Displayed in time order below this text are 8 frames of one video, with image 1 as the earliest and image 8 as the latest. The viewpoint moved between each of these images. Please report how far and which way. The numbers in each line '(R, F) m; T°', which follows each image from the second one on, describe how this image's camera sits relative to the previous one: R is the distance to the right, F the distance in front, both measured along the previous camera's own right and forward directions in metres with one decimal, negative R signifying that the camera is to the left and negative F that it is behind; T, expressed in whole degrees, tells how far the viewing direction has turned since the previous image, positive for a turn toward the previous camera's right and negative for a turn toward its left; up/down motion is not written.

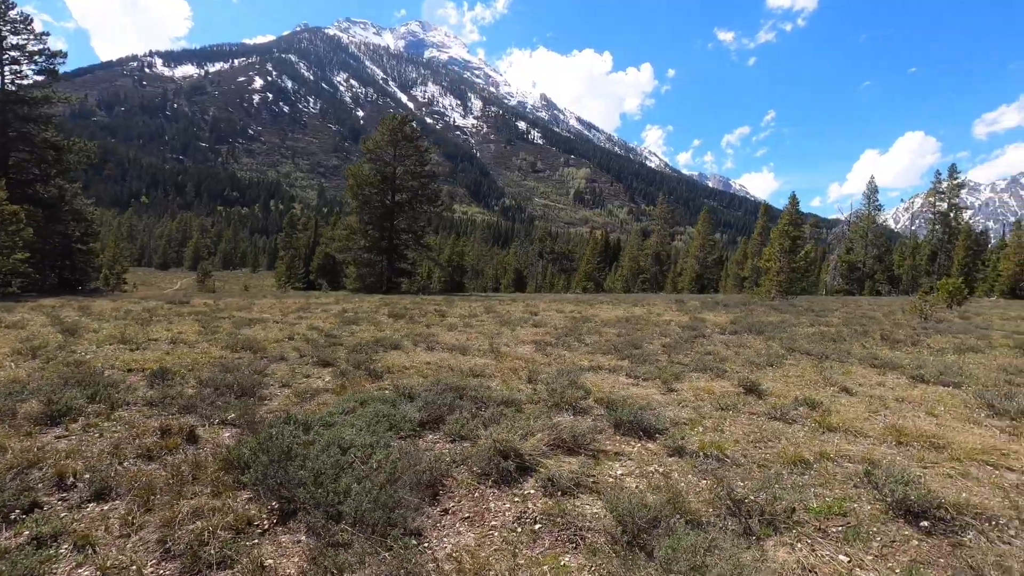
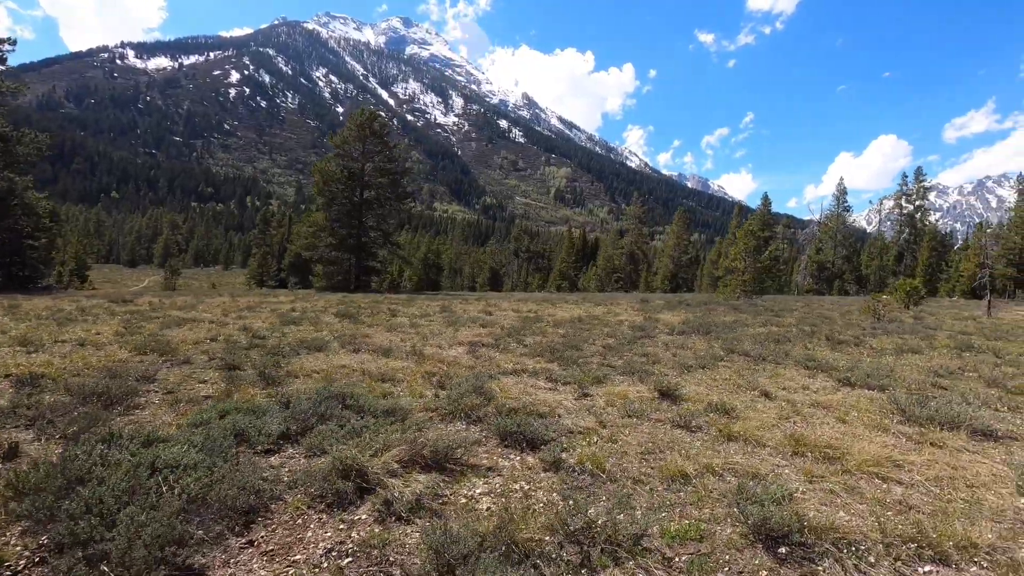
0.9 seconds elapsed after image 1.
(+1.2, +0.5) m; +2°
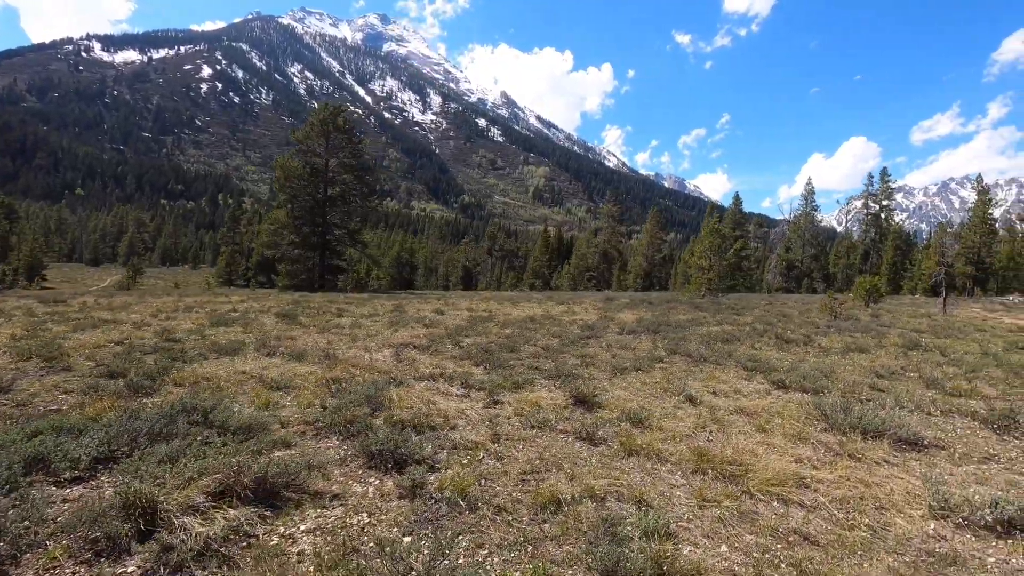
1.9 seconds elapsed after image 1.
(+1.2, +0.7) m; +2°
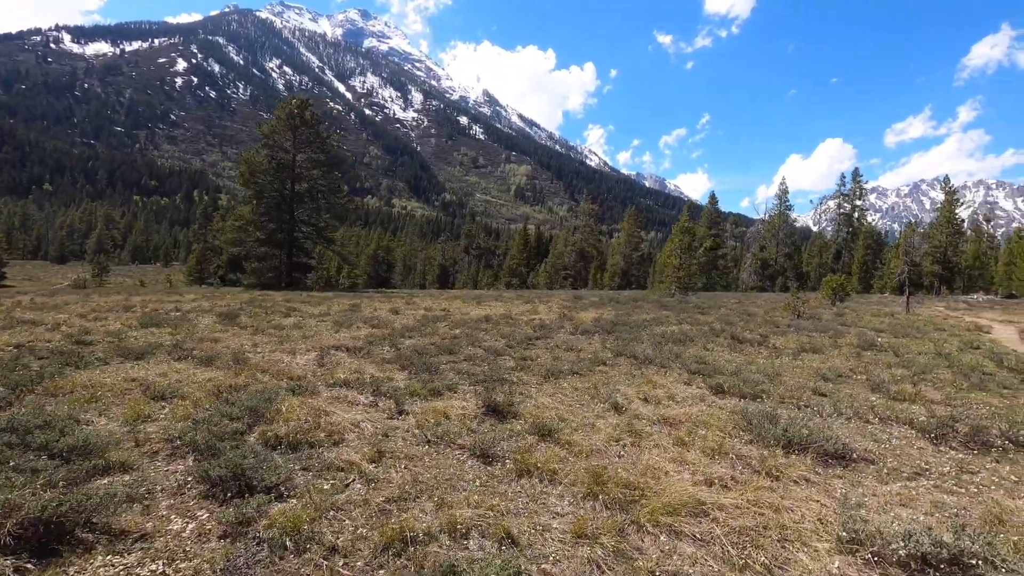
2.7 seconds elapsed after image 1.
(+1.0, +0.7) m; +2°
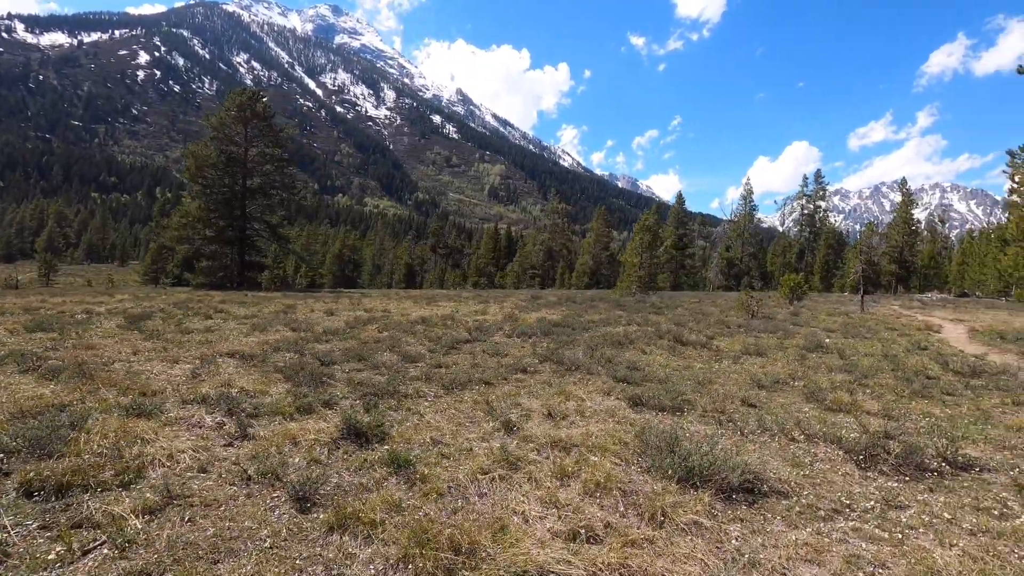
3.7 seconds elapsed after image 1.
(+1.2, +1.1) m; +3°
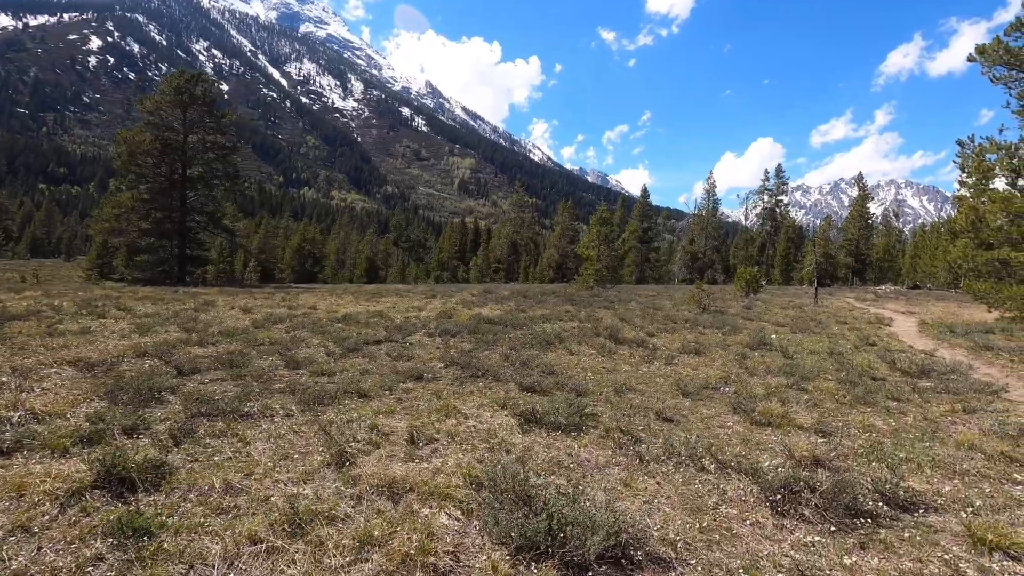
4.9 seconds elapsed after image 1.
(+1.3, +1.4) m; +3°
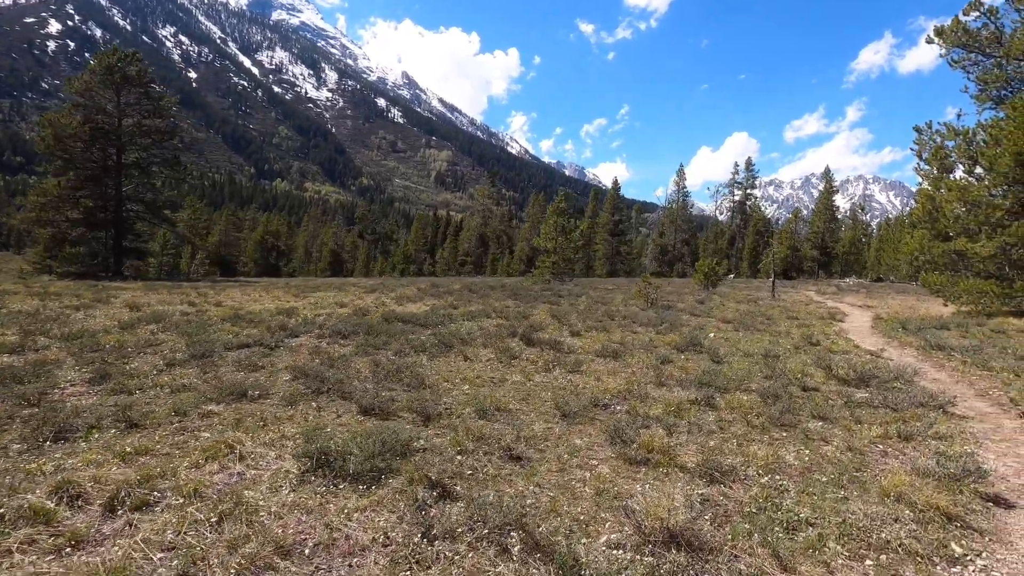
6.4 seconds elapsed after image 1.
(+1.8, +1.7) m; +2°
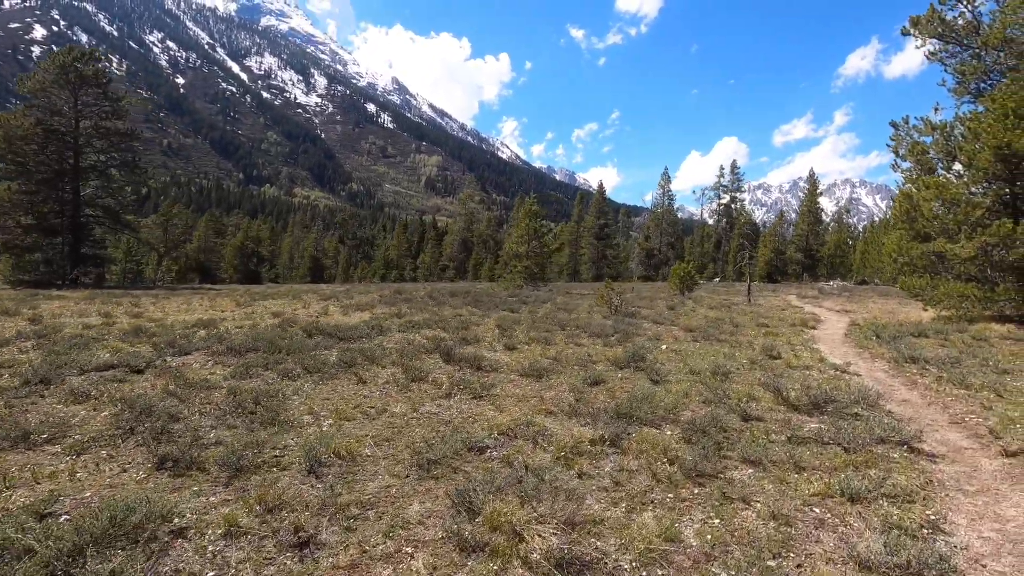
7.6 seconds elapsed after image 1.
(+1.4, +1.4) m; +1°
